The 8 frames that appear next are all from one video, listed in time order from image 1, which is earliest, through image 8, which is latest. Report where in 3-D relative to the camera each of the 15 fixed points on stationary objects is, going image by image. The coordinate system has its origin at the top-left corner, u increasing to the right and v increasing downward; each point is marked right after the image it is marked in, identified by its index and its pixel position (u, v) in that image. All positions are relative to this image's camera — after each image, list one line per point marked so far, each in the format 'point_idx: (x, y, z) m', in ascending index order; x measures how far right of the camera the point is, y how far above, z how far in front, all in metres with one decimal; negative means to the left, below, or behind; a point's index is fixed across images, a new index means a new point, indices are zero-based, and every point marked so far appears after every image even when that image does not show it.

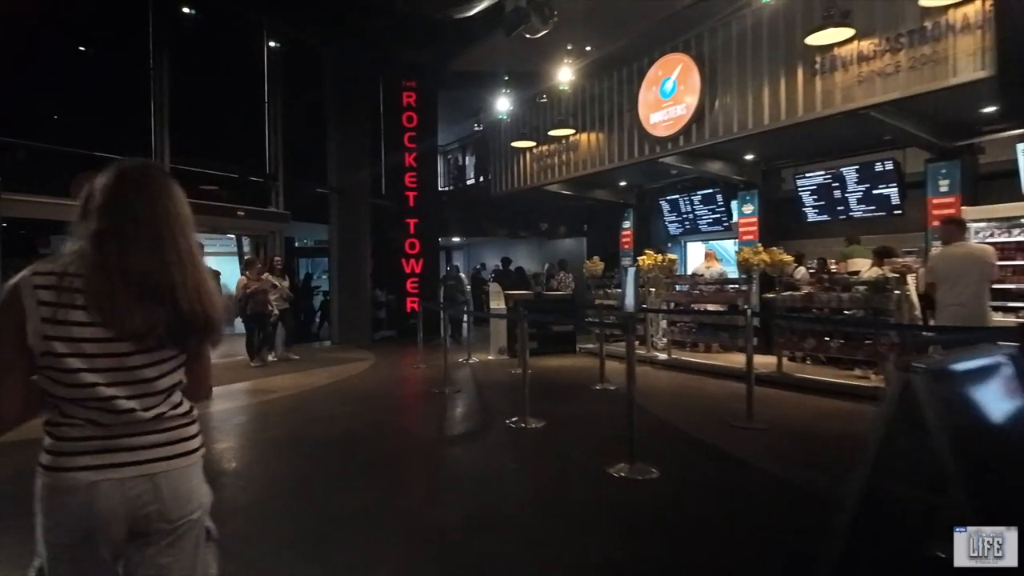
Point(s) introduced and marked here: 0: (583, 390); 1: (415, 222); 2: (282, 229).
0: (+1.2, -1.7, +9.8) m
1: (-2.9, +1.8, +16.7) m
2: (-5.5, +1.4, +14.3) m
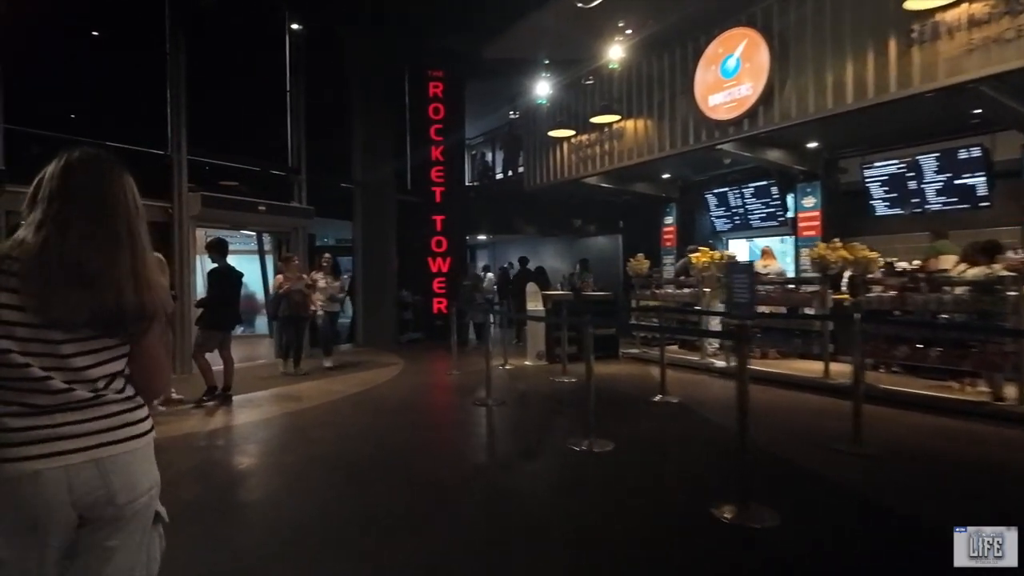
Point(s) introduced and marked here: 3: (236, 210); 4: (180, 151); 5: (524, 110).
0: (+1.9, -1.7, +8.8) m
1: (-2.0, +1.8, +15.8) m
2: (-4.7, +1.4, +13.5) m
3: (-5.5, +1.6, +11.9) m
4: (-6.4, +2.6, +11.3) m
5: (+0.3, +4.3, +14.3) m
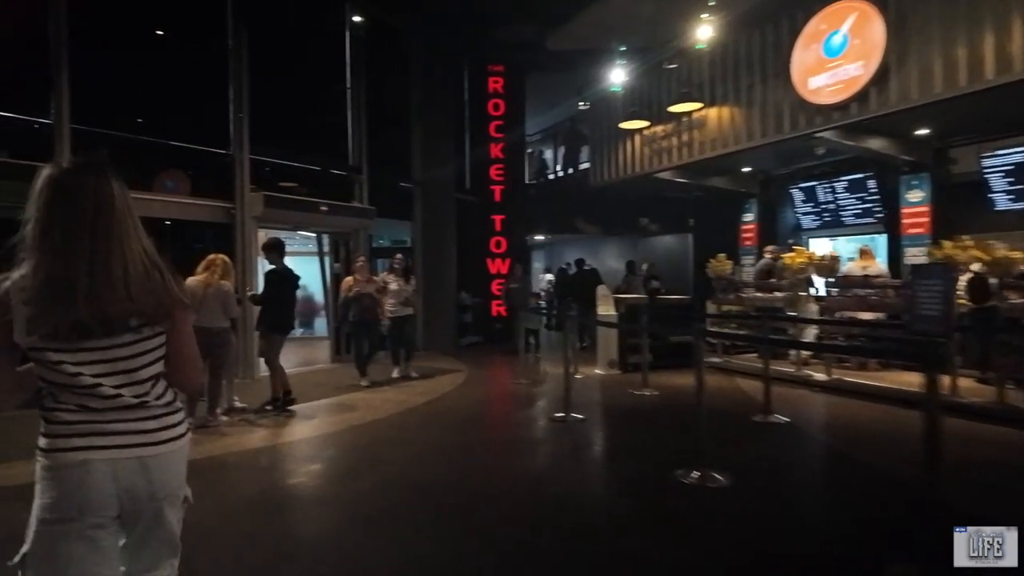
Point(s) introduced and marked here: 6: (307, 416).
0: (+3.0, -1.7, +7.9) m
1: (-0.3, +1.8, +15.2) m
2: (-3.2, +1.4, +13.1) m
3: (-4.1, +1.5, +11.5) m
4: (-5.1, +2.5, +11.1) m
5: (+1.9, +4.3, +13.5) m
6: (-2.8, -1.7, +7.8) m
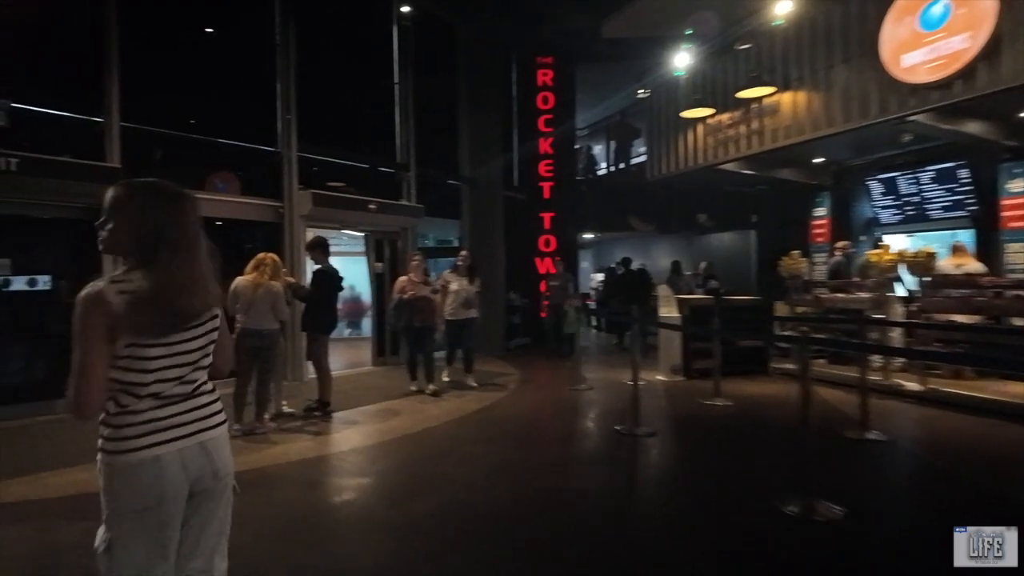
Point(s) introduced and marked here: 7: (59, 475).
0: (+3.7, -1.7, +7.1) m
1: (+1.0, +1.8, +14.6) m
2: (-2.1, +1.4, +12.8) m
3: (-3.1, +1.5, +11.2) m
4: (-4.1, +2.5, +10.8) m
5: (+3.0, +4.3, +12.8) m
6: (-2.0, -1.7, +7.4) m
7: (-4.1, -1.7, +5.4) m
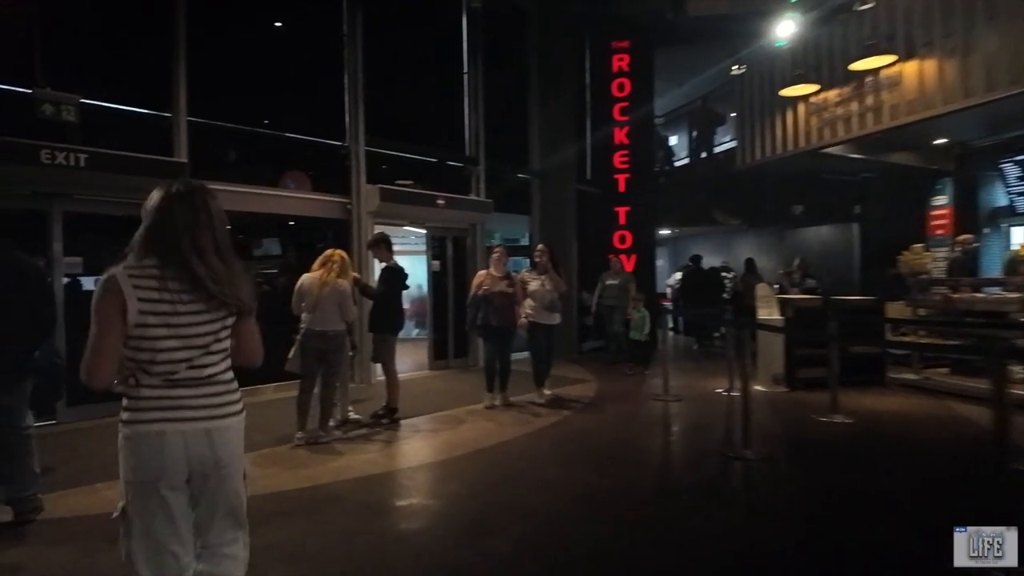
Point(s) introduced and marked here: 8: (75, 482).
0: (+4.6, -1.7, +5.9) m
1: (+2.7, +1.8, +13.7) m
2: (-0.6, +1.4, +12.1) m
3: (-1.7, +1.5, +10.7) m
4: (-2.7, +2.6, +10.5) m
5: (+4.5, +4.3, +11.7) m
6: (-1.1, -1.7, +6.8) m
7: (-3.4, -1.7, +5.1) m
8: (-3.8, -1.7, +5.2) m
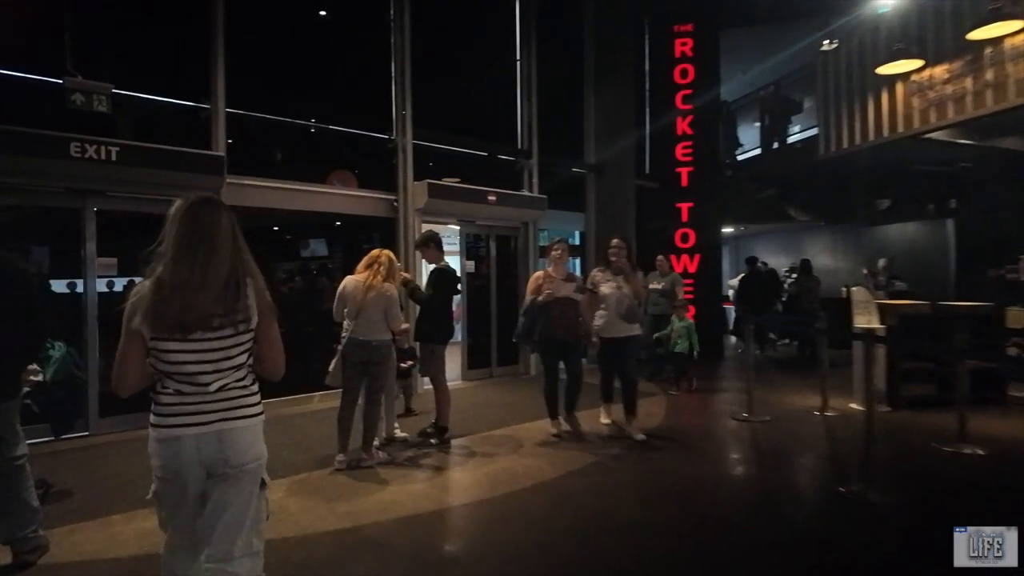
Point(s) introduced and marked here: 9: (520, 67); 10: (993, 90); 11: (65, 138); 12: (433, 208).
0: (+5.2, -1.8, +4.7) m
1: (+3.8, +1.7, +12.6) m
2: (+0.5, +1.3, +11.3) m
3: (-0.8, +1.5, +10.0) m
4: (-1.8, +2.5, +9.8) m
5: (+5.5, +4.2, +10.5) m
6: (-0.4, -1.7, +6.0) m
7: (-2.8, -1.8, +4.5) m
8: (-3.3, -1.8, +4.6) m
9: (+0.1, +4.4, +11.7) m
10: (+6.3, +2.6, +7.8) m
11: (-4.7, +1.6, +6.3) m
12: (-1.3, +1.3, +9.8) m
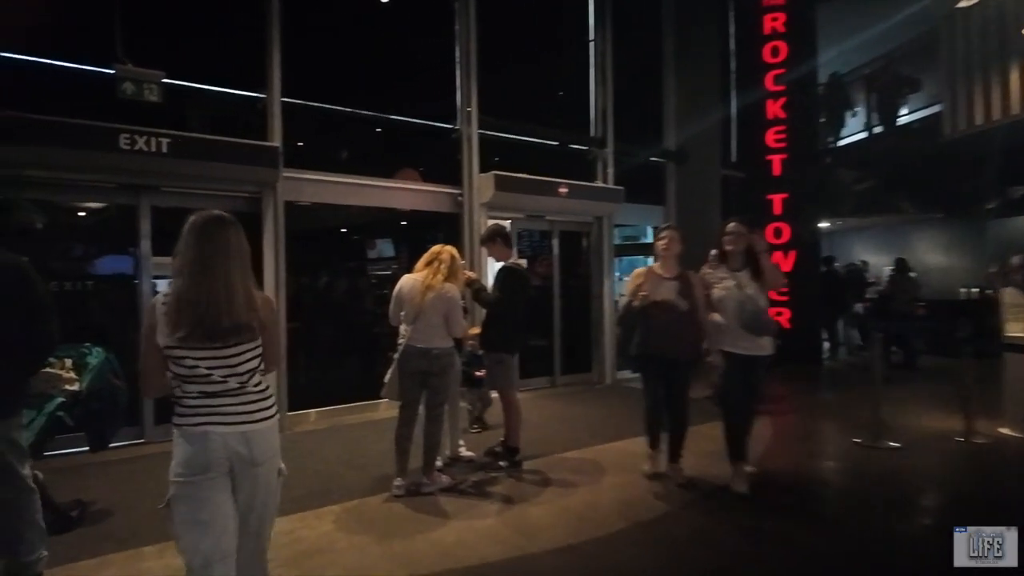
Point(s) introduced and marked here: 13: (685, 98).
0: (+5.7, -1.8, +3.3) m
1: (+5.2, +1.7, +11.3) m
2: (+1.8, +1.3, +10.4) m
3: (+0.4, +1.5, +9.2) m
4: (-0.7, +2.5, +9.1) m
5: (+6.7, +4.2, +9.0) m
6: (+0.3, -1.7, +5.2) m
7: (-2.3, -1.8, +3.9) m
8: (-2.7, -1.8, +4.1) m
9: (+1.5, +4.4, +10.8) m
10: (+7.2, +2.6, +6.3) m
11: (-4.0, +1.6, +5.9) m
12: (-0.2, +1.3, +9.0) m
13: (+3.3, +3.6, +11.3) m
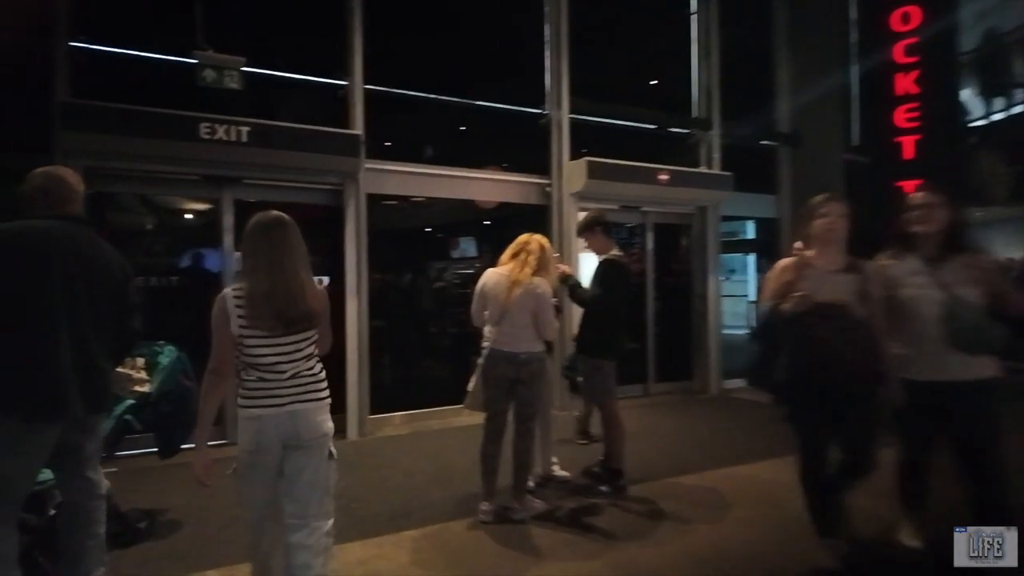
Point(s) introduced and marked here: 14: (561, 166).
0: (+6.2, -1.8, +1.8) m
1: (+6.8, +1.7, +9.8) m
2: (+3.2, +1.4, +9.3) m
3: (+1.7, +1.5, +8.4) m
4: (+0.7, +2.5, +8.4) m
5: (+7.9, +4.2, +7.3) m
6: (+1.1, -1.7, +4.4) m
7: (-1.7, -1.7, +3.5) m
8: (-2.0, -1.7, +3.7) m
9: (+3.0, +4.4, +9.8) m
10: (+8.1, +2.6, +4.5) m
11: (-3.1, +1.6, +5.7) m
12: (+1.1, +1.3, +8.3) m
13: (+4.9, +3.7, +10.0) m
14: (+0.7, +1.7, +8.3) m
